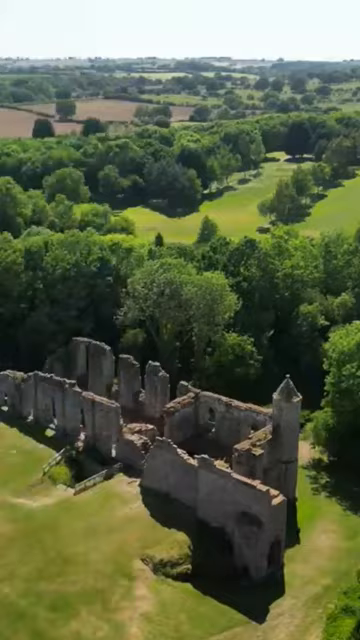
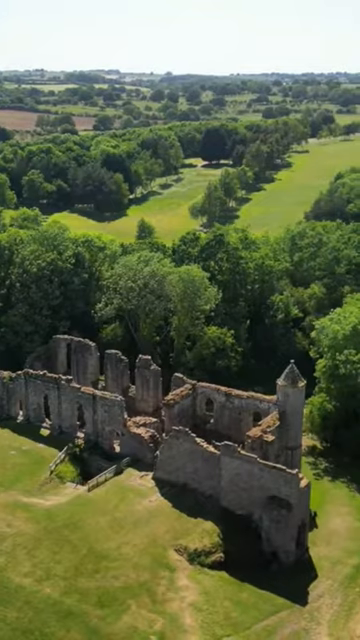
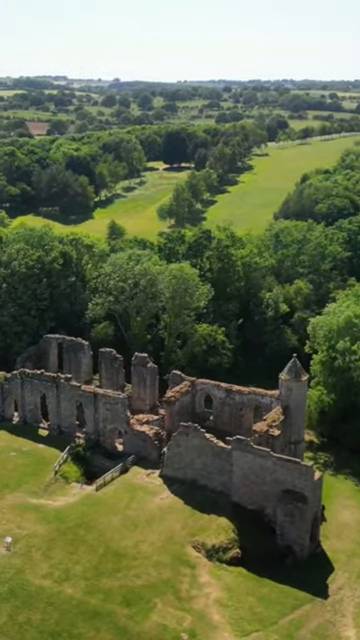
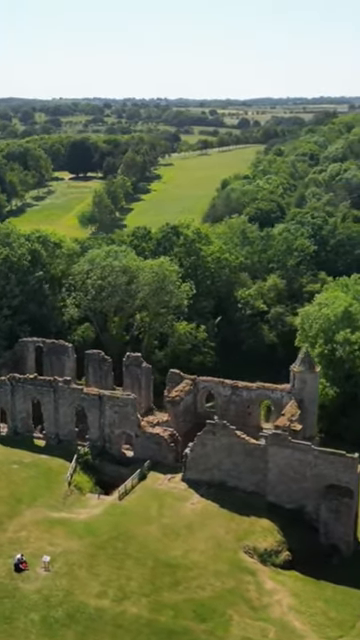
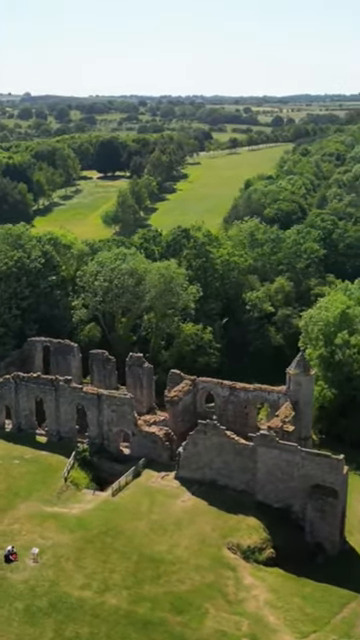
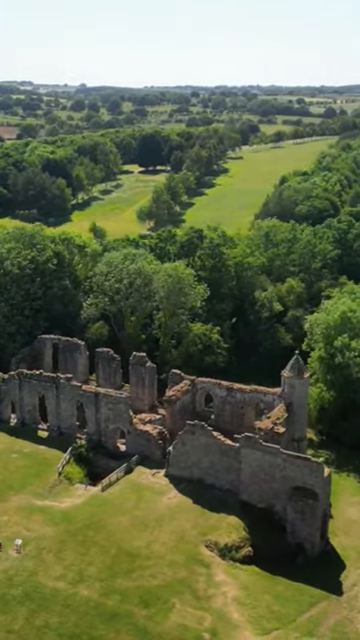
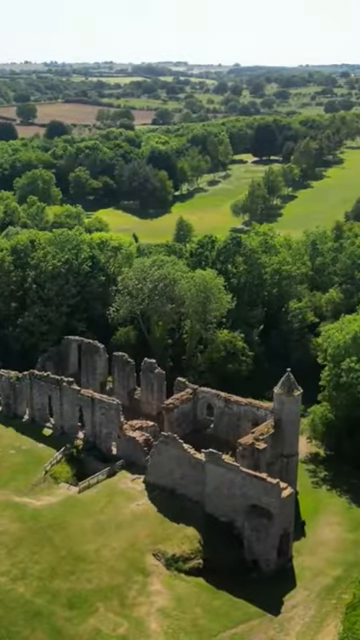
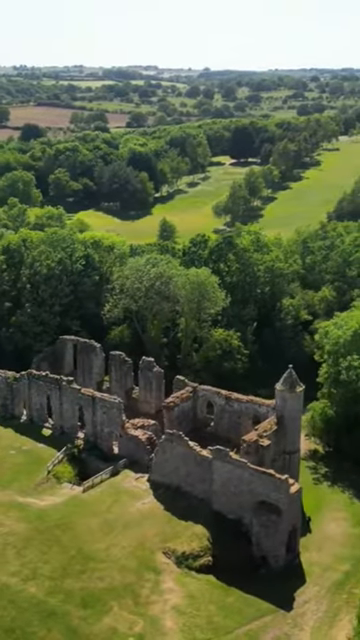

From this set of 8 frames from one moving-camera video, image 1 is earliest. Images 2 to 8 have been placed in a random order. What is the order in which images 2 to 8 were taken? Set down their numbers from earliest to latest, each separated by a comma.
7, 8, 2, 3, 6, 5, 4
